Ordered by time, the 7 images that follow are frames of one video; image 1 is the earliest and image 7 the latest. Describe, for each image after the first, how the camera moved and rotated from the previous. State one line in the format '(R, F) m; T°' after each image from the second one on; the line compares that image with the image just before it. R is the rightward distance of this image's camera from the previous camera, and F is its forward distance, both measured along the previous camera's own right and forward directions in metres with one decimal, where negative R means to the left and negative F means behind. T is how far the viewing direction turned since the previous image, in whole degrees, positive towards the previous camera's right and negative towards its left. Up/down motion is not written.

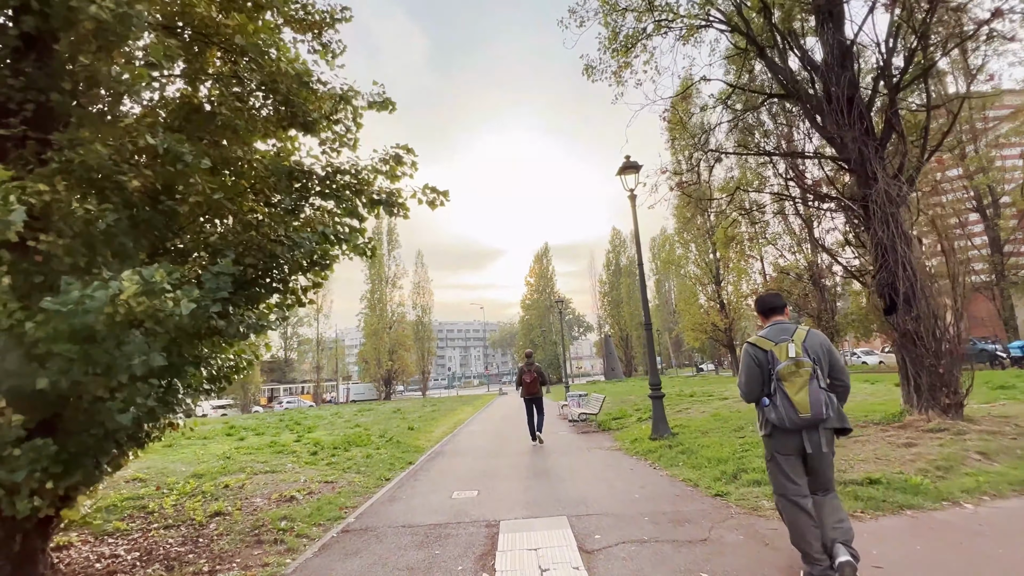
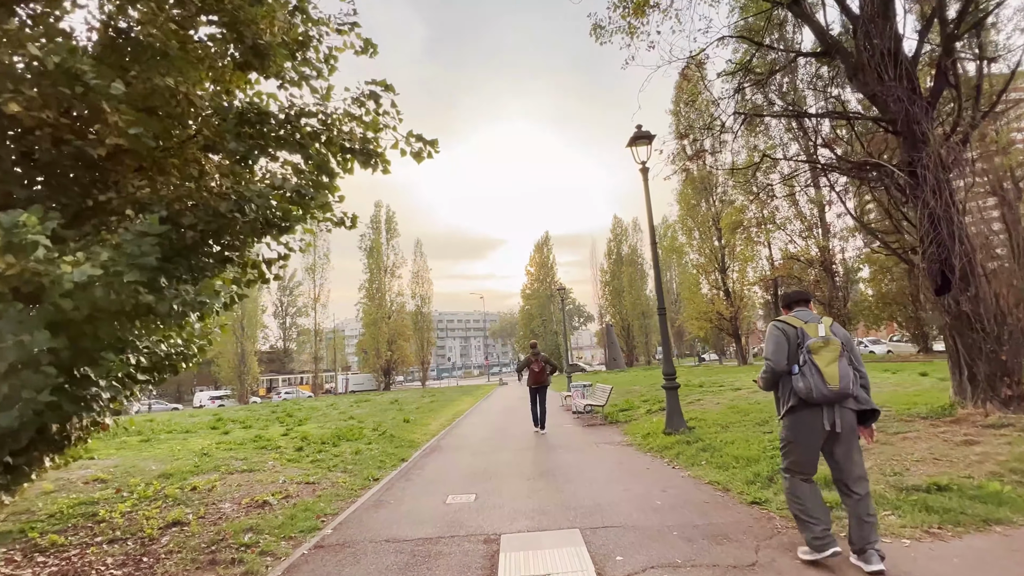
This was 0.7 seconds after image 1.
(0.0, +0.9) m; 0°
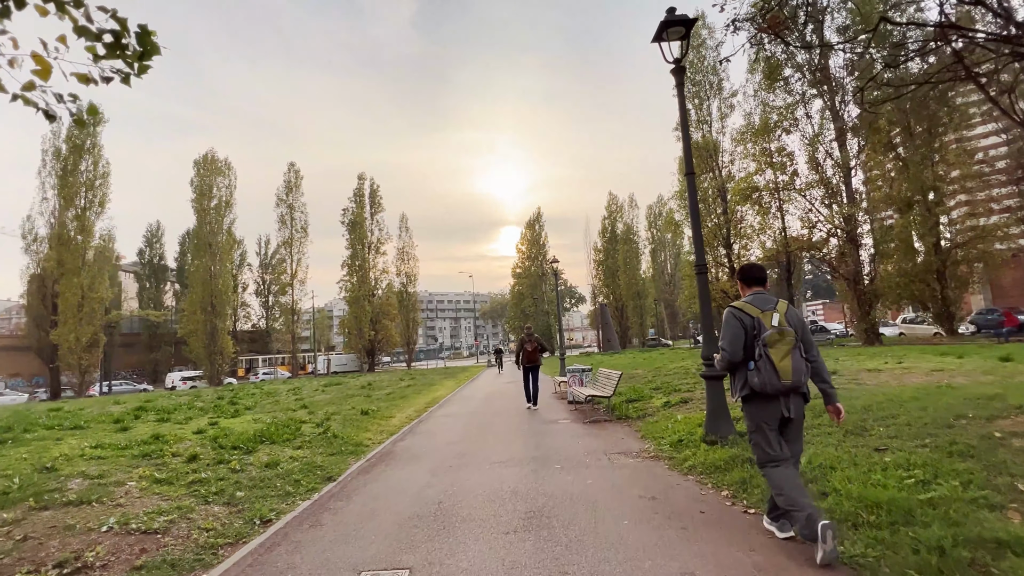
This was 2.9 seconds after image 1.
(+0.2, +3.0) m; +1°
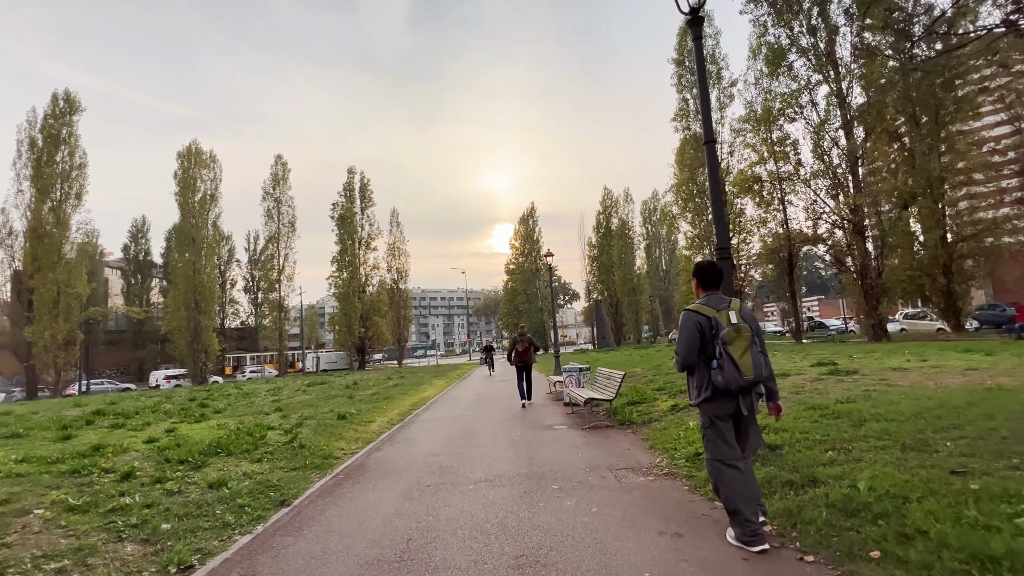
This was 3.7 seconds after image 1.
(0.0, +1.1) m; +1°
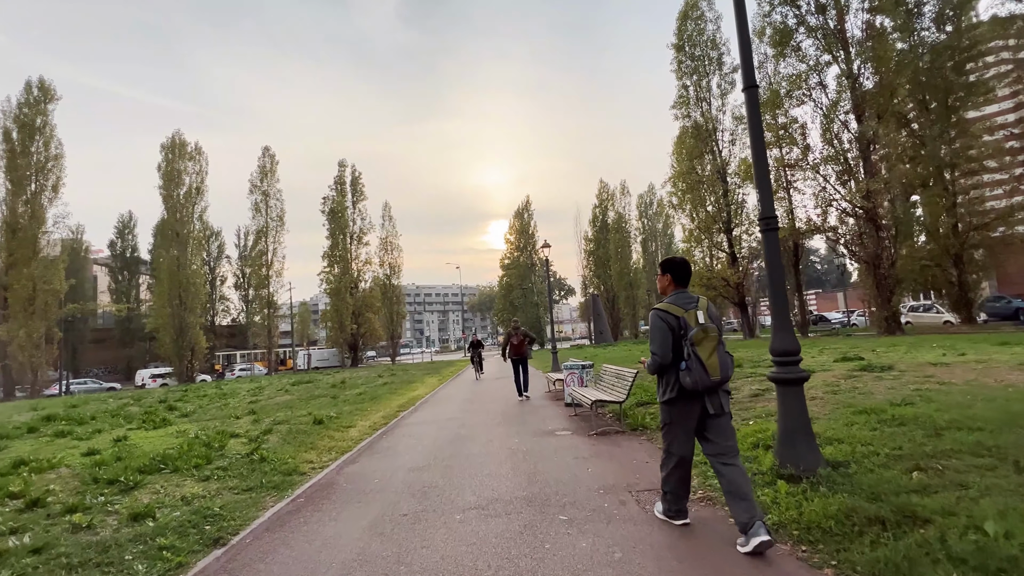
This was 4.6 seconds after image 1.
(0.0, +1.2) m; +1°
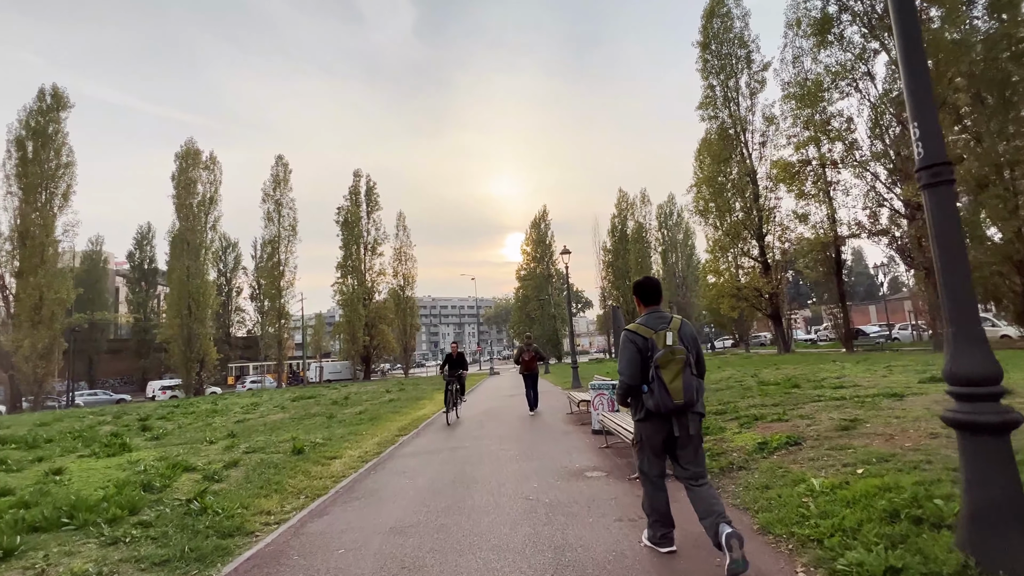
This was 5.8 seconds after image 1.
(0.0, +1.7) m; -2°
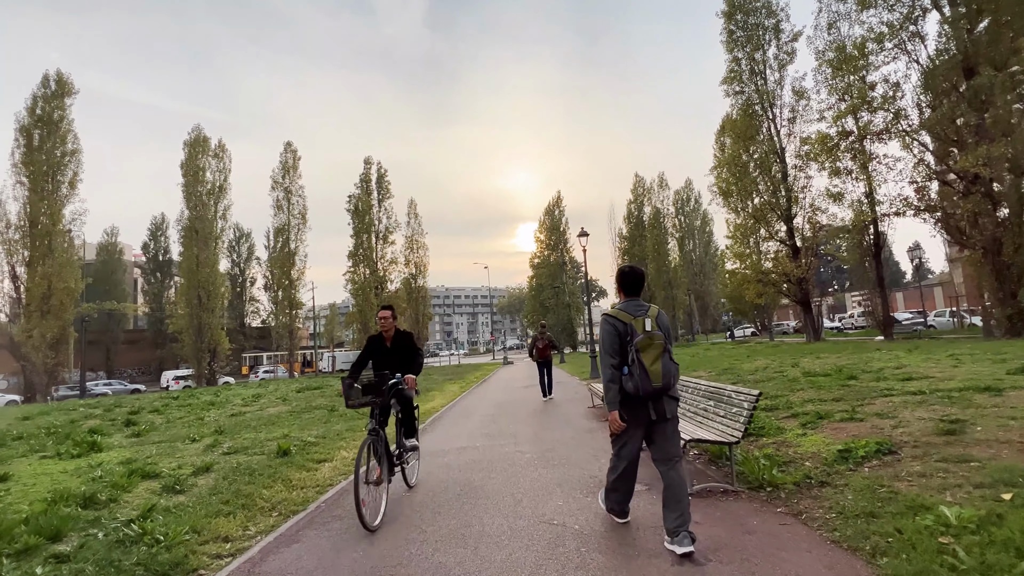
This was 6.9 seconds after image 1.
(0.0, +1.3) m; -1°
